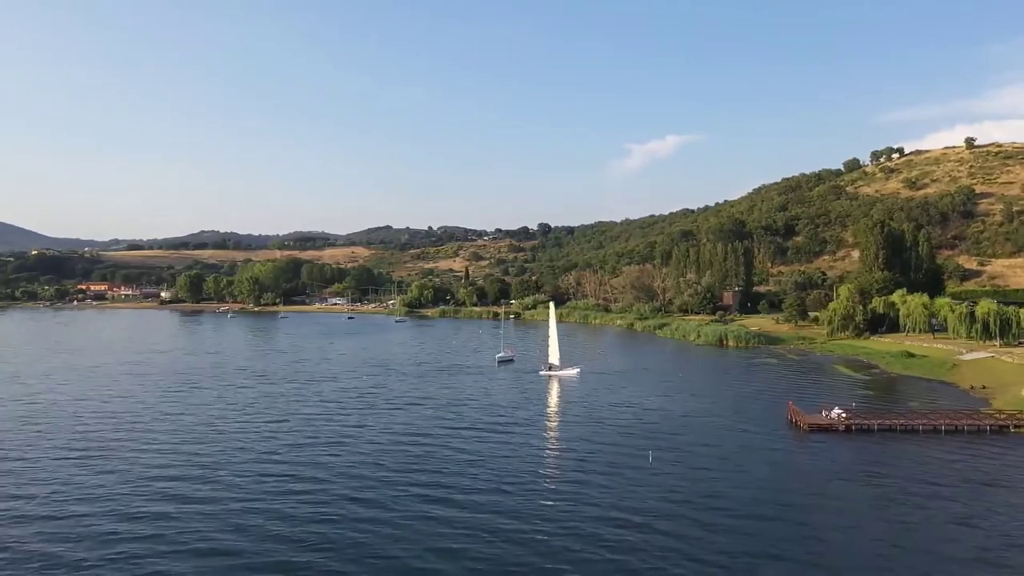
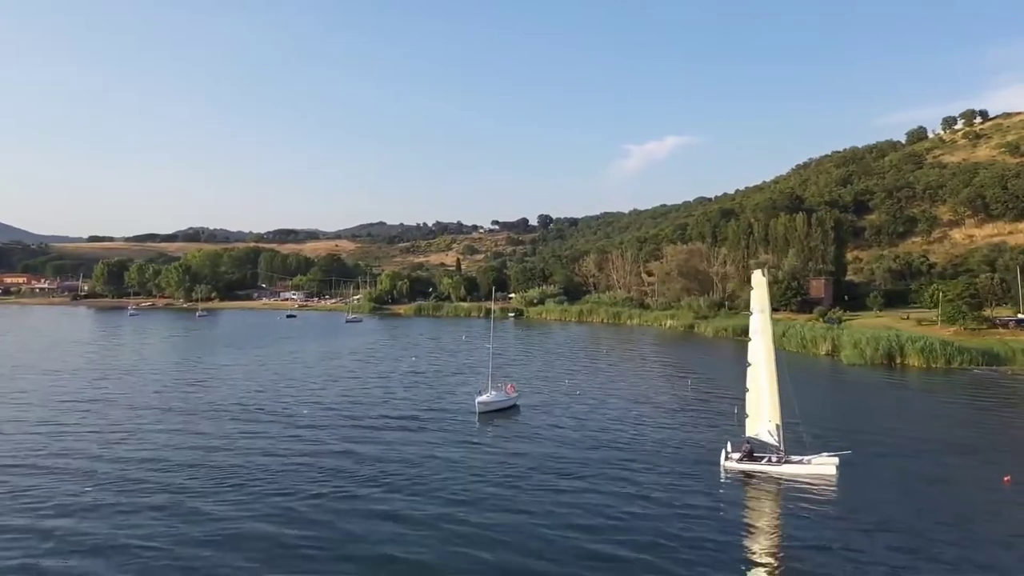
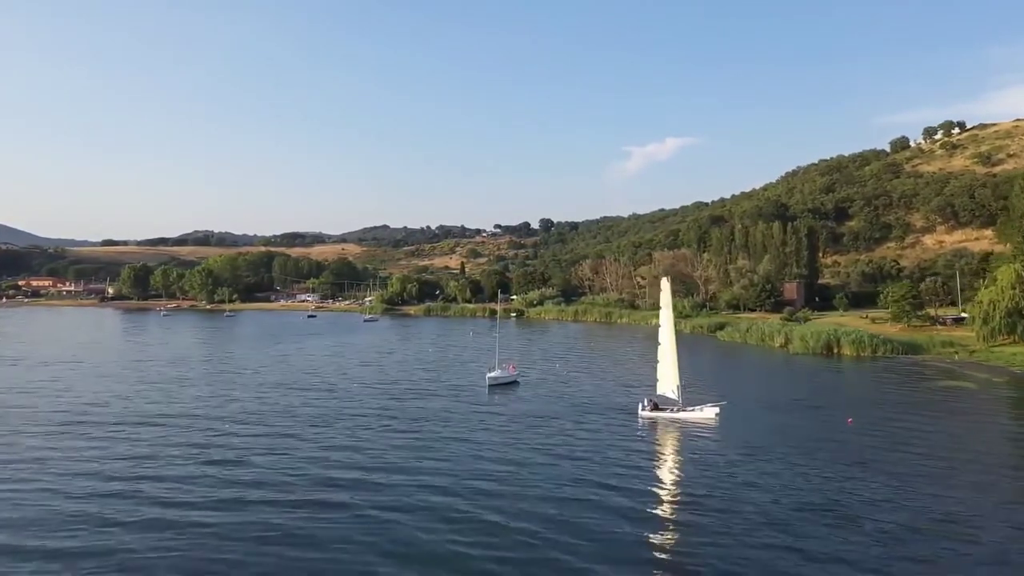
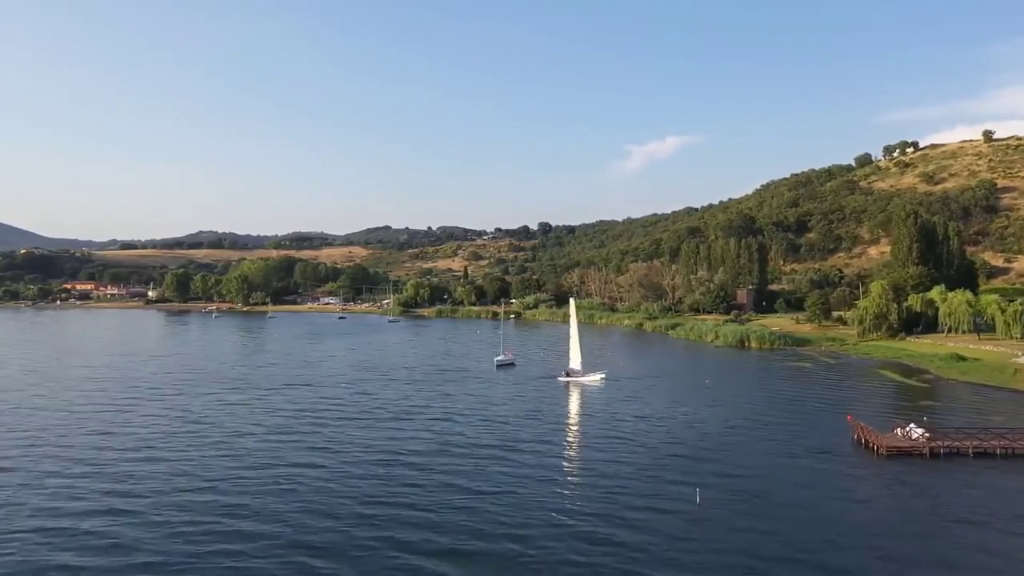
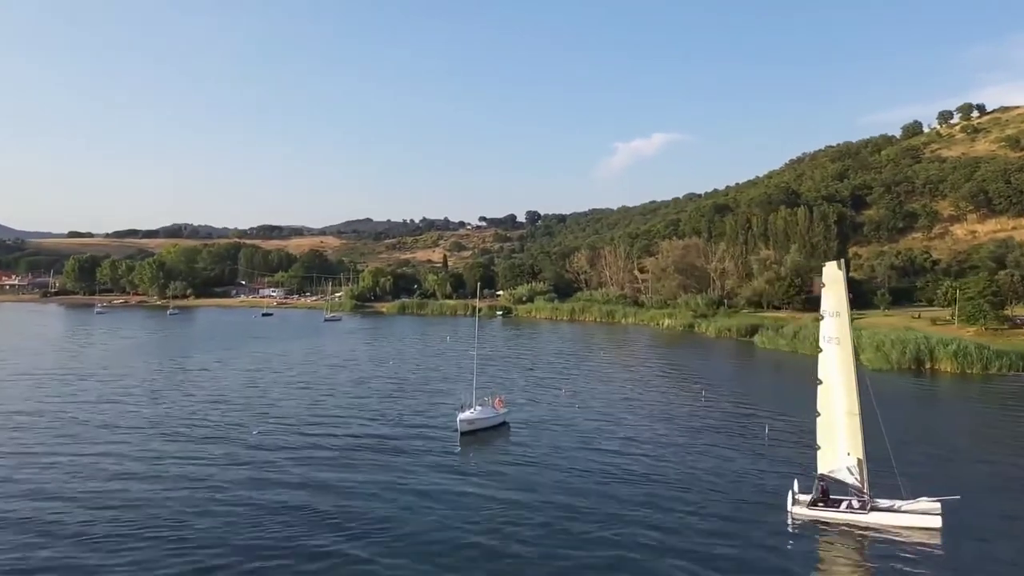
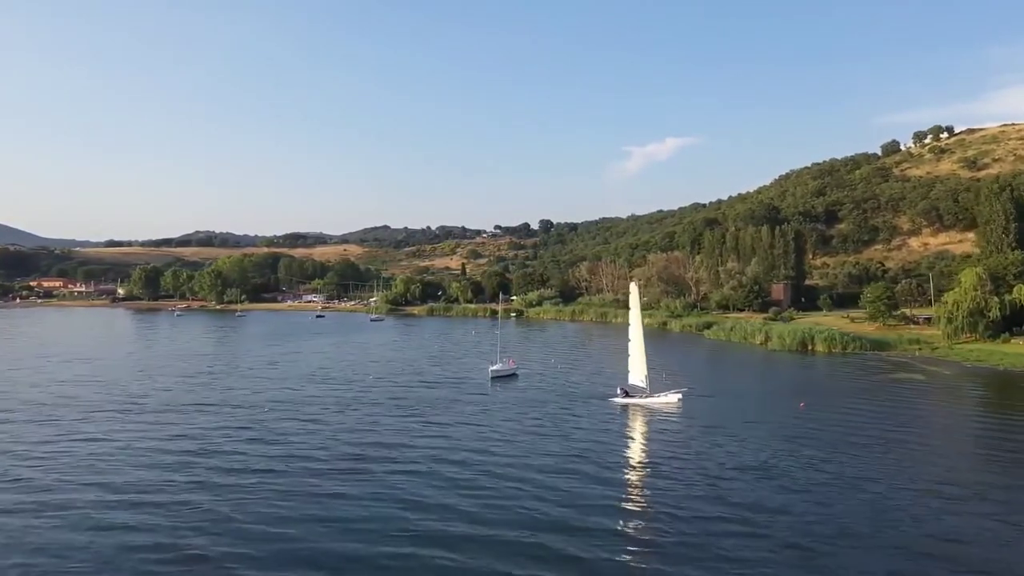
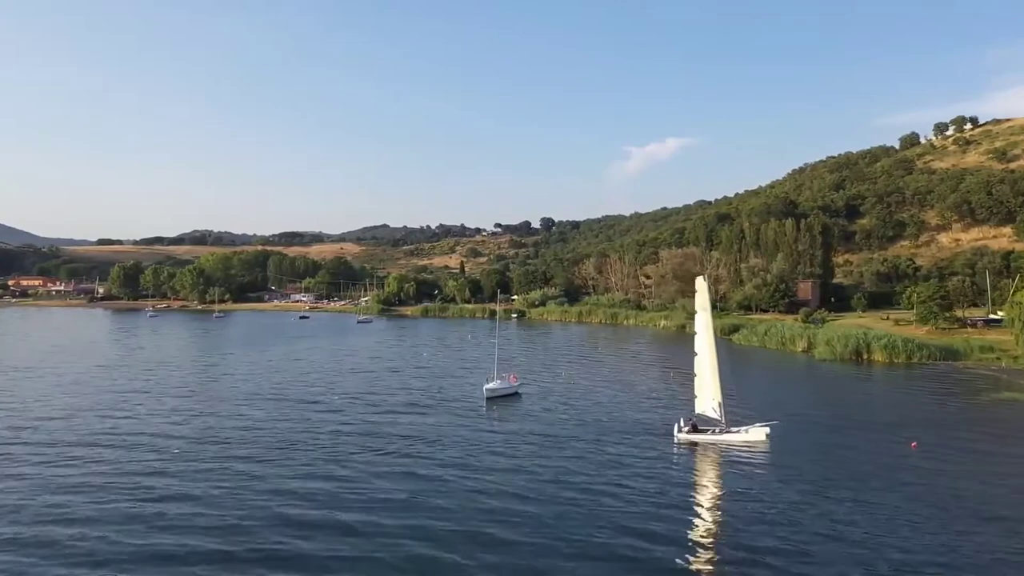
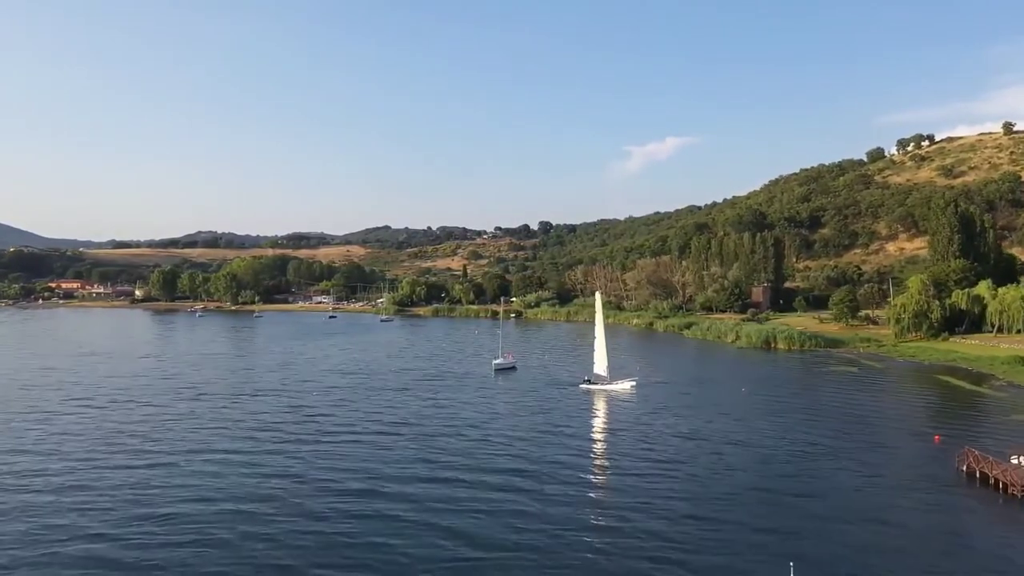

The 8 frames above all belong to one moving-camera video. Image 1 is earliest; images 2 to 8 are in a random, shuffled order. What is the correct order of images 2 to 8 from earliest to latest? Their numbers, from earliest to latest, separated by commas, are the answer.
4, 8, 6, 3, 7, 2, 5
